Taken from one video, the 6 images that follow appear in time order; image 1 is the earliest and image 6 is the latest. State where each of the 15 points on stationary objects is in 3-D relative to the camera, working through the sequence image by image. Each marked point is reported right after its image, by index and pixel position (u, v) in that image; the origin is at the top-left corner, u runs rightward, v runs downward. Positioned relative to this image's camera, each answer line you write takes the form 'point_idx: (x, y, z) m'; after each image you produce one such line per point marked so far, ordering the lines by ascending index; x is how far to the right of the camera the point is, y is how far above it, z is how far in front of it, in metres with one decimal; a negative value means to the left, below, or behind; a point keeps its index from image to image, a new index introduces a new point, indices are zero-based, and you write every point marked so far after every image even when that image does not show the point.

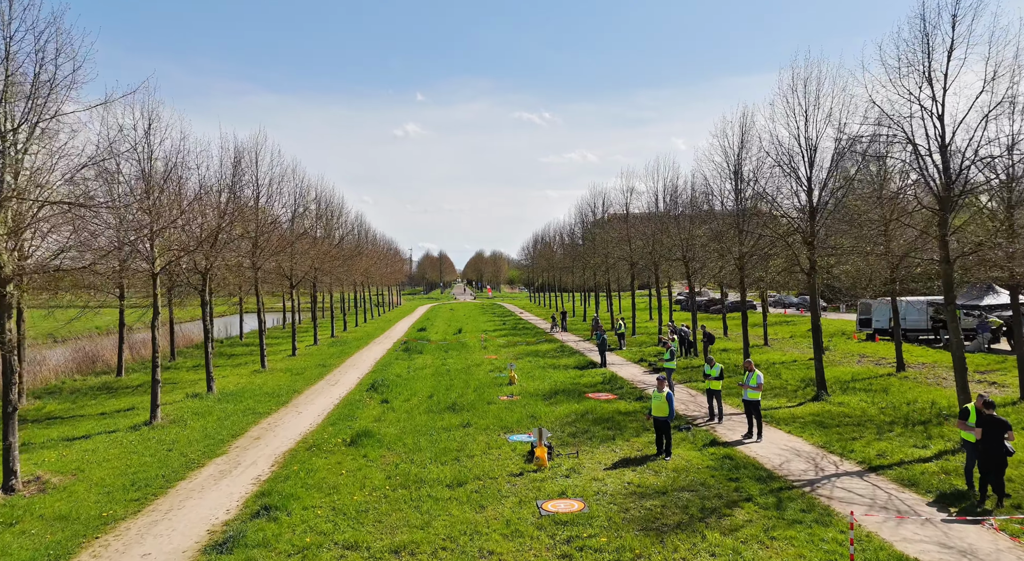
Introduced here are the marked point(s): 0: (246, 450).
0: (-6.2, -4.0, +16.8) m
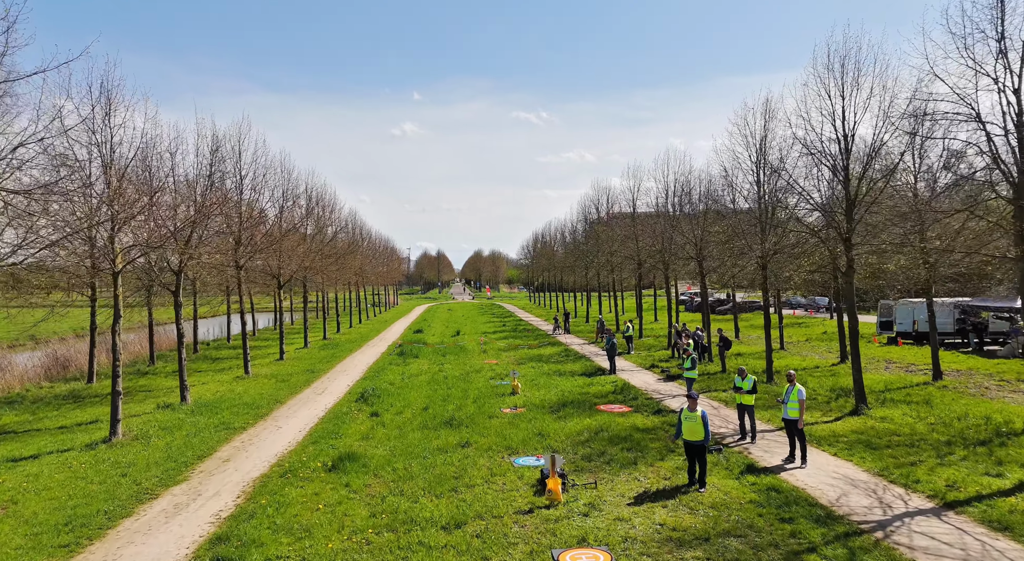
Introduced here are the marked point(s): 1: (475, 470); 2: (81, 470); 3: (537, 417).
0: (-6.1, -4.0, +14.6) m
1: (-0.7, -3.7, +14.2) m
2: (-9.3, -4.1, +15.5) m
3: (+0.7, -3.7, +19.4) m
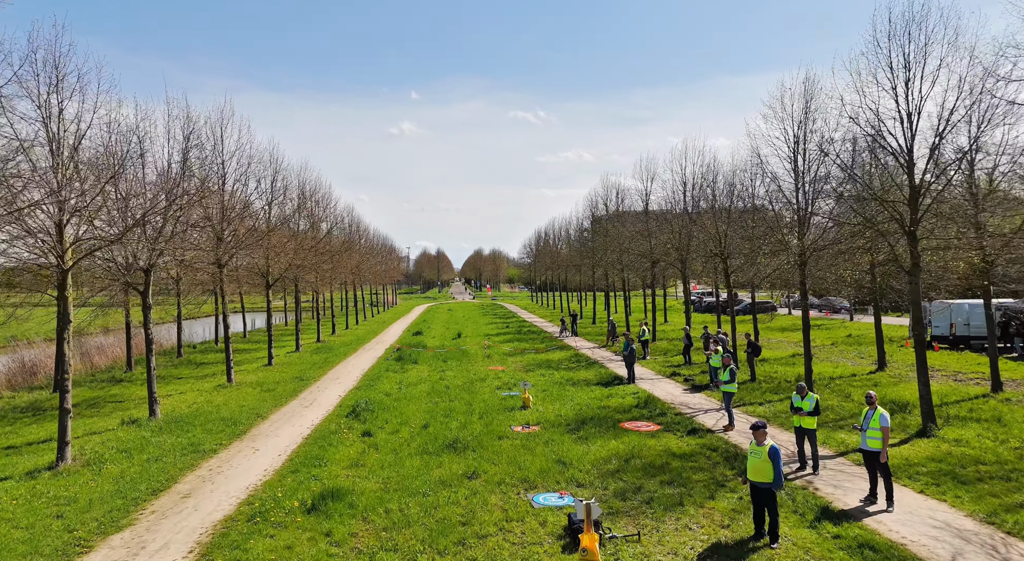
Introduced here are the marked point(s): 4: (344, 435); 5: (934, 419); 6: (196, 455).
0: (-5.8, -3.9, +11.9) m
1: (-0.4, -3.7, +11.6) m
2: (-9.0, -4.1, +12.9) m
3: (+1.0, -3.7, +16.8) m
4: (-4.1, -3.8, +17.8) m
5: (+10.2, -3.4, +17.5) m
6: (-7.2, -4.0, +16.4) m
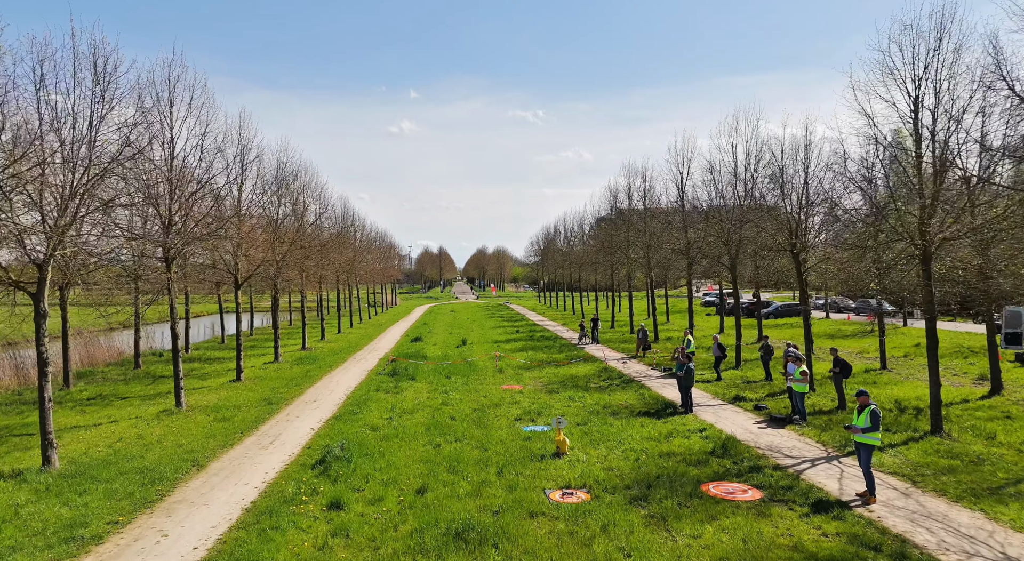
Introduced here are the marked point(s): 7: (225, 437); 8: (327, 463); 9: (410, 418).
0: (-5.2, -3.9, +6.3) m
1: (+0.2, -3.7, +5.9) m
2: (-8.4, -4.0, +7.2) m
3: (+1.6, -3.7, +11.1) m
4: (-3.5, -3.8, +12.1) m
5: (+10.8, -3.4, +11.8) m
6: (-6.6, -3.9, +10.7) m
7: (-7.2, -4.0, +18.1) m
8: (-3.8, -3.7, +15.0) m
9: (-2.8, -3.7, +19.7) m
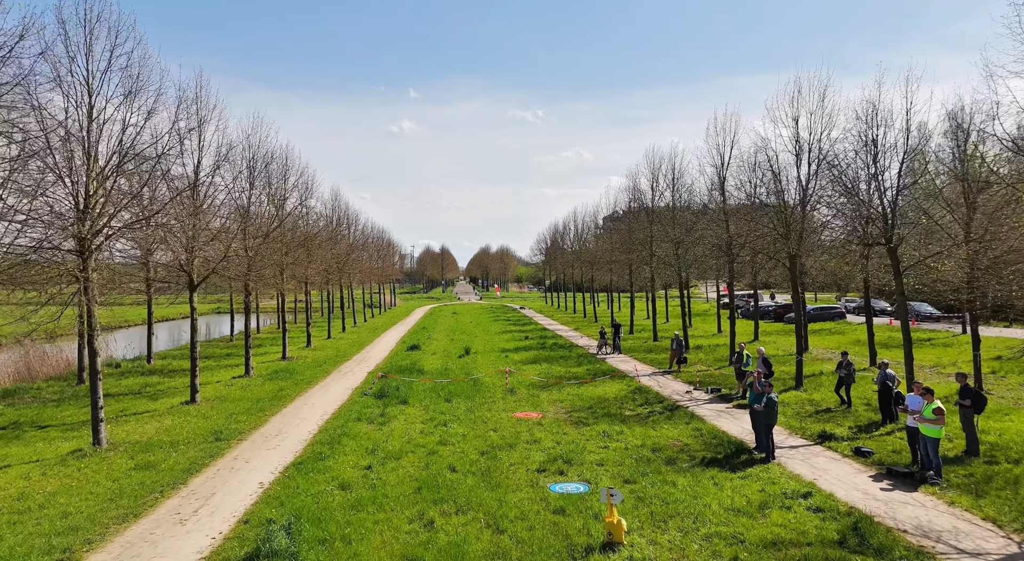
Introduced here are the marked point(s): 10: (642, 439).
0: (-4.8, -3.9, +1.1) m
1: (+0.6, -3.8, +0.8) m
2: (-8.0, -4.0, +2.1) m
3: (+2.0, -3.7, +6.0) m
4: (-3.1, -3.8, +7.0) m
5: (+11.2, -3.4, +6.6) m
6: (-6.2, -4.0, +5.6) m
7: (-6.8, -4.0, +13.0) m
8: (-3.4, -3.8, +9.9) m
9: (-2.4, -3.8, +14.6) m
10: (+3.1, -3.7, +17.0) m
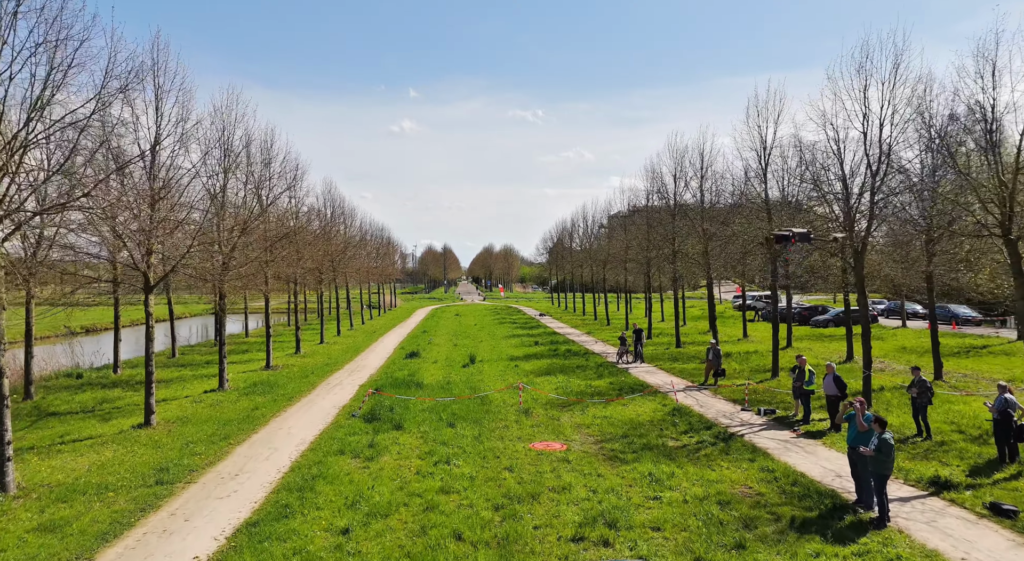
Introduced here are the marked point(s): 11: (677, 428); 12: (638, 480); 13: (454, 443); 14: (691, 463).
0: (-4.5, -4.0, -2.6) m
1: (+0.9, -3.8, -3.0) m
2: (-7.6, -4.1, -1.6) m
3: (+2.4, -3.7, +2.2) m
4: (-2.7, -3.8, +3.3) m
5: (+11.6, -3.4, +2.8) m
6: (-5.8, -4.0, +1.8) m
7: (-6.4, -4.0, +9.3) m
8: (-3.0, -3.8, +6.1) m
9: (-2.0, -3.8, +10.9) m
10: (+3.5, -3.7, +13.2) m
11: (+4.2, -3.7, +18.2) m
12: (+2.3, -3.7, +13.5) m
13: (-1.3, -3.7, +16.4) m
14: (+3.7, -3.7, +14.7) m
